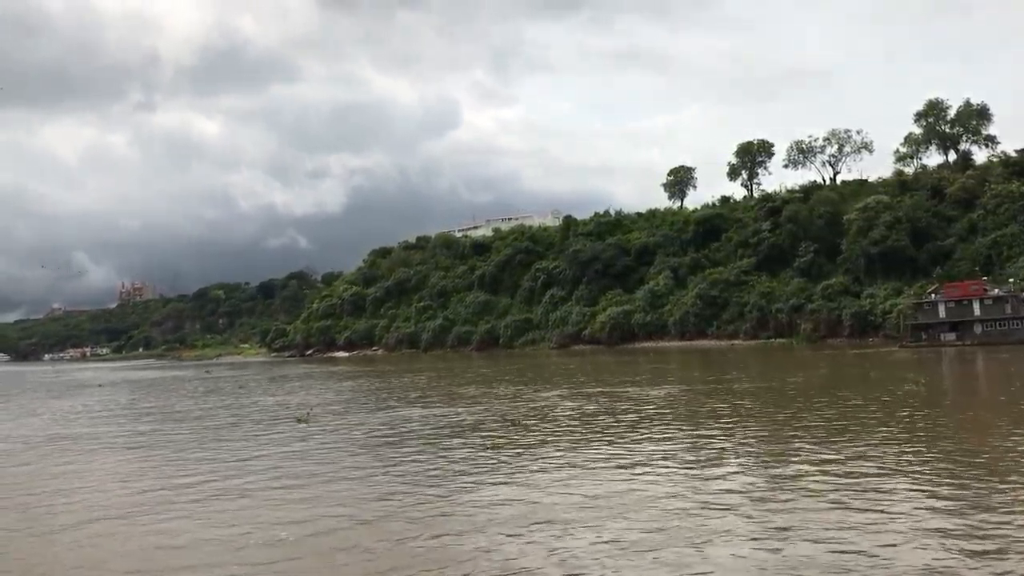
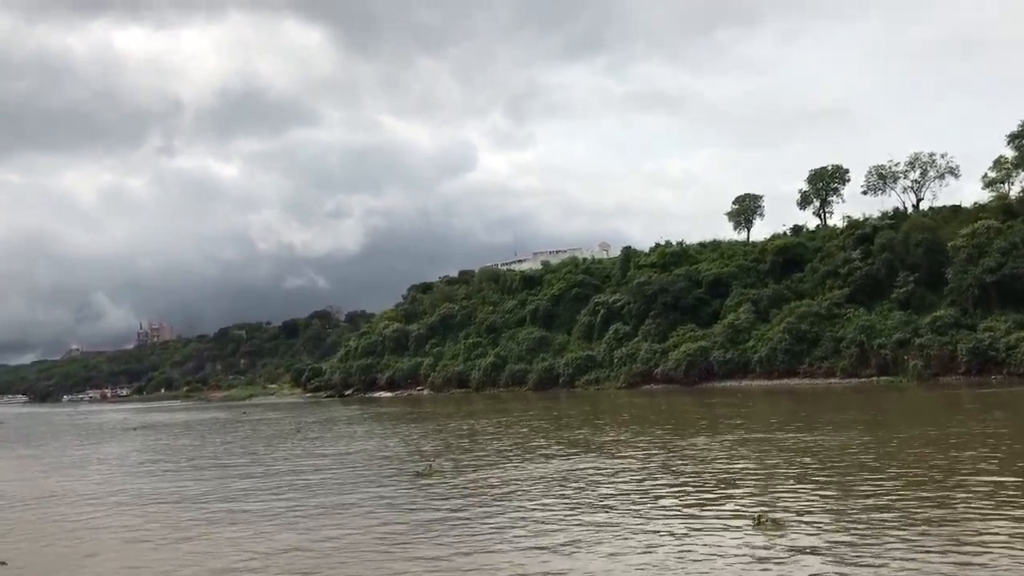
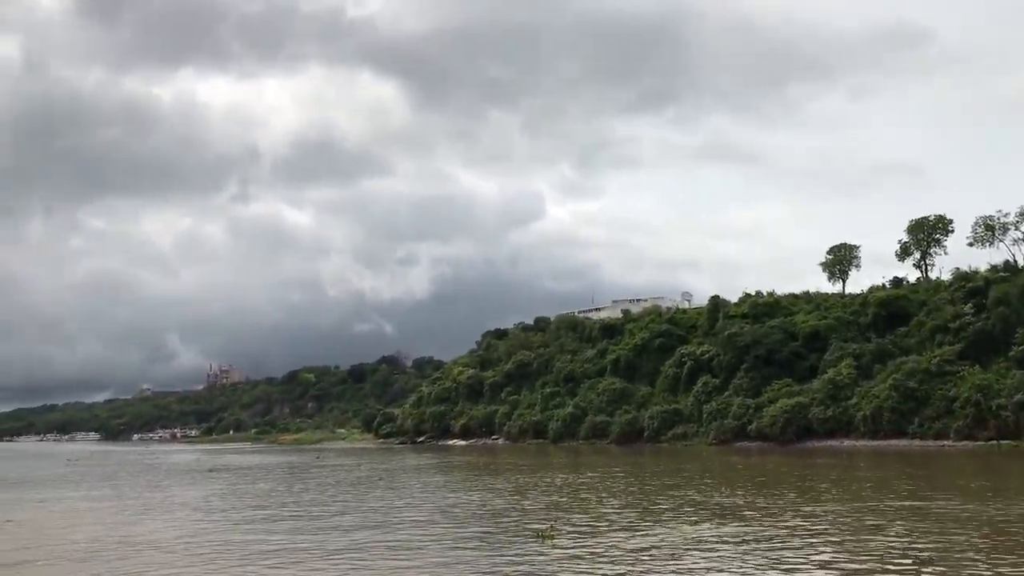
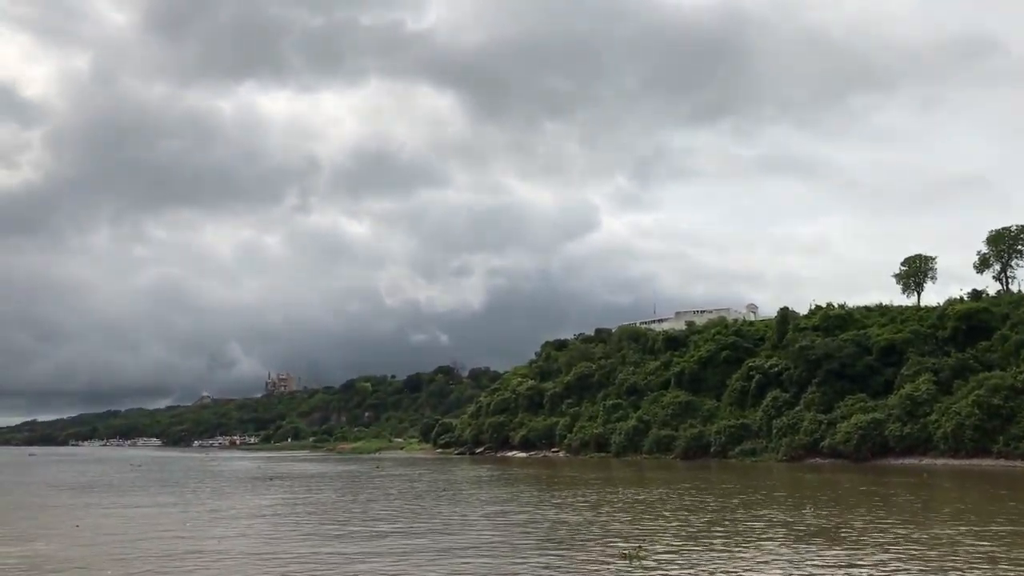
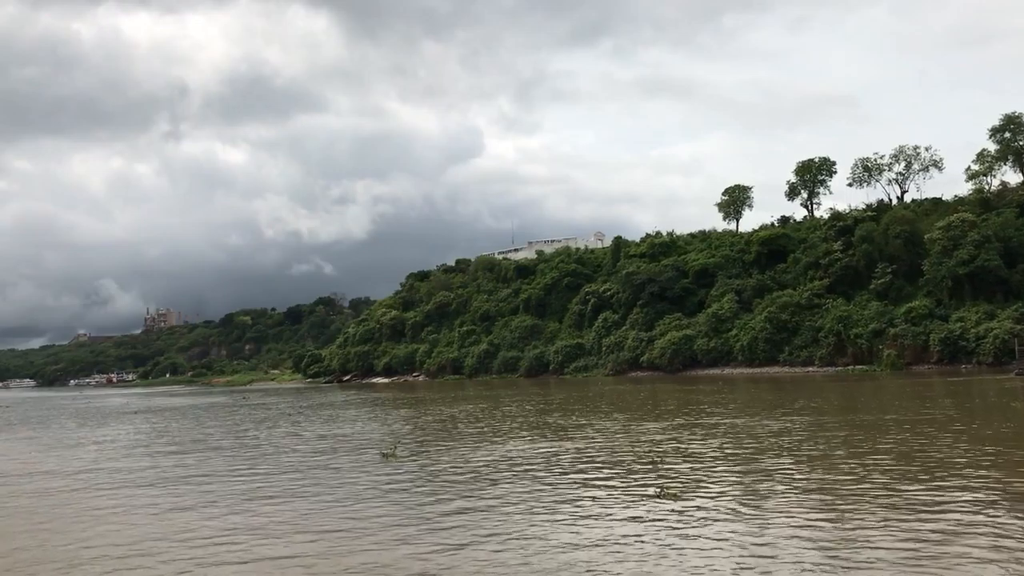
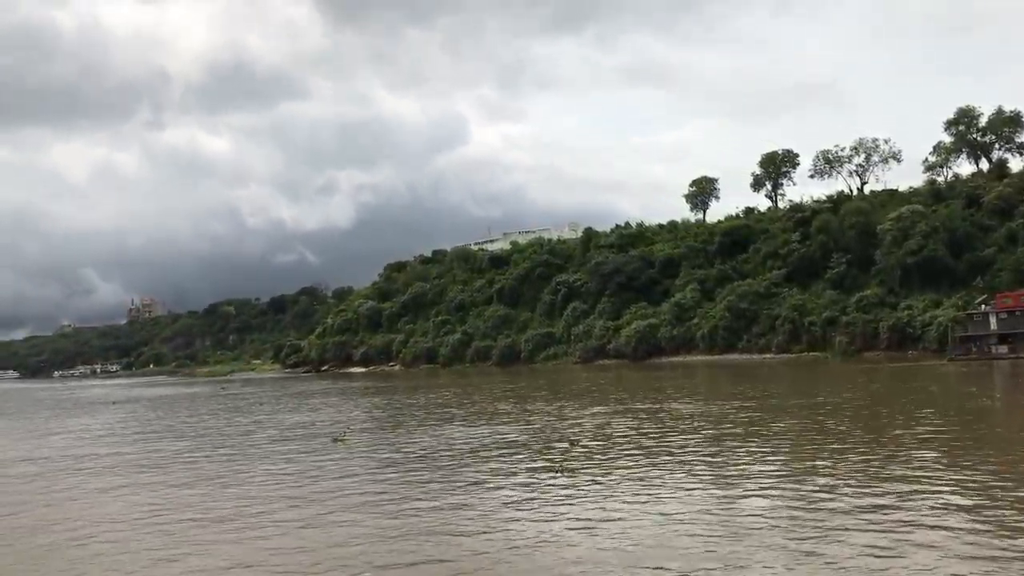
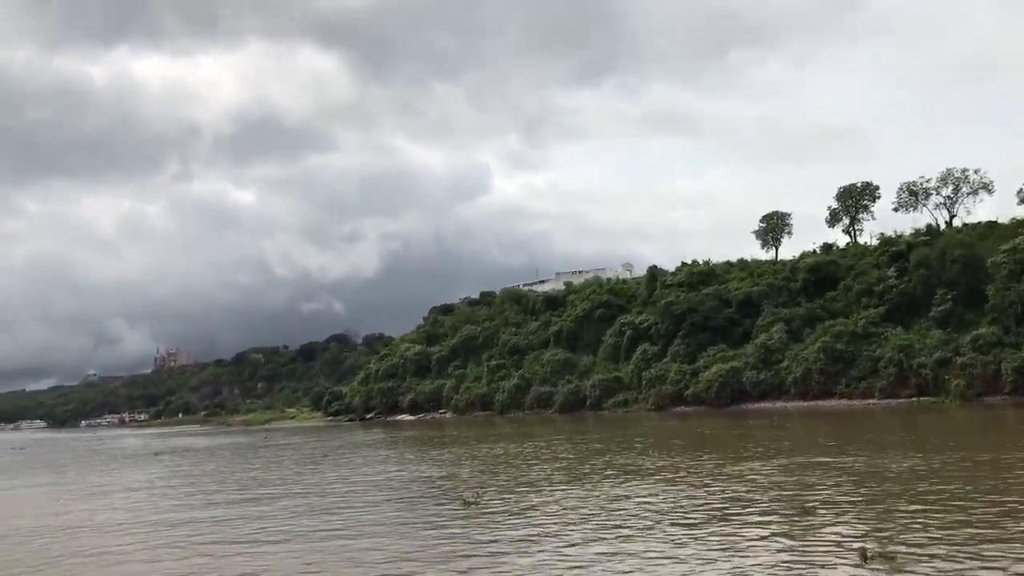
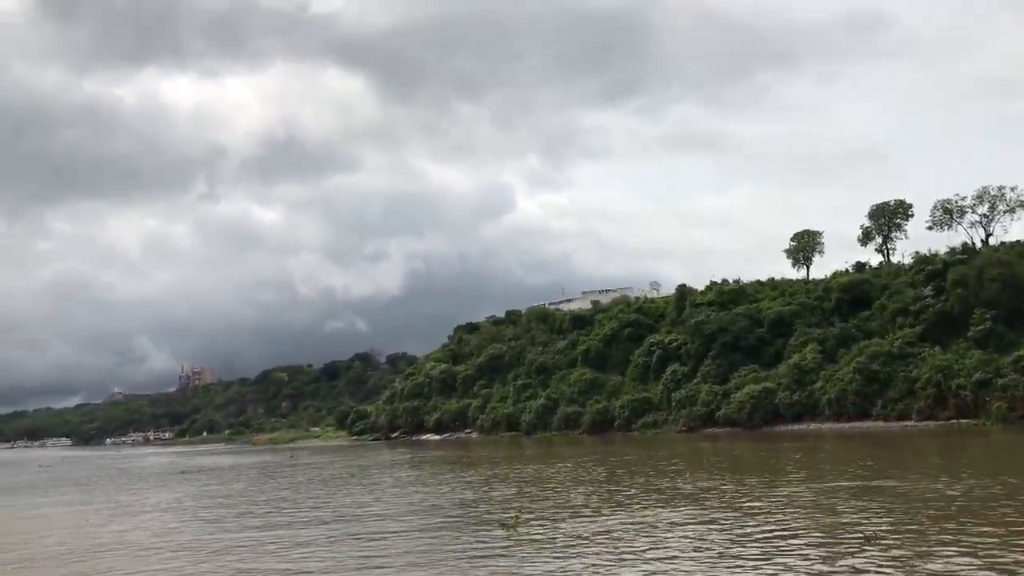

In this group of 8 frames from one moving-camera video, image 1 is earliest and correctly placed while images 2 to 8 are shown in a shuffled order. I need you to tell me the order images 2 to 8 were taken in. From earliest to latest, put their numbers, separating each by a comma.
6, 5, 2, 7, 8, 3, 4
